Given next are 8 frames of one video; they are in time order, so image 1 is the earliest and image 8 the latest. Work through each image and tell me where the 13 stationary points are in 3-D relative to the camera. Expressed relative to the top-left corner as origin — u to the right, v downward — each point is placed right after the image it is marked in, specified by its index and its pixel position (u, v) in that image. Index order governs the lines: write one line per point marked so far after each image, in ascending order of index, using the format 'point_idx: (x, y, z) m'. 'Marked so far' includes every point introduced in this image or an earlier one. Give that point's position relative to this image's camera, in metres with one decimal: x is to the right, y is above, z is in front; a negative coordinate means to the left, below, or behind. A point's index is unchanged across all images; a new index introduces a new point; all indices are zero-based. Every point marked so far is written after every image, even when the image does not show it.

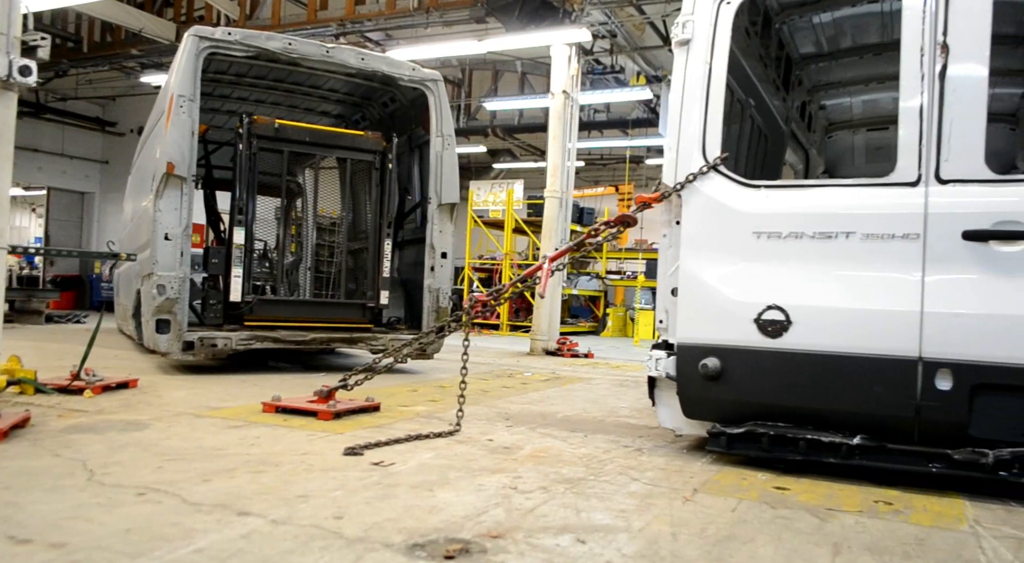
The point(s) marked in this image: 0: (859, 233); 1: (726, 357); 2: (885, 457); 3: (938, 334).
0: (+1.4, +0.2, +3.1) m
1: (+0.9, -0.3, +3.2) m
2: (+1.5, -0.7, +2.9) m
3: (+1.7, -0.2, +2.9) m
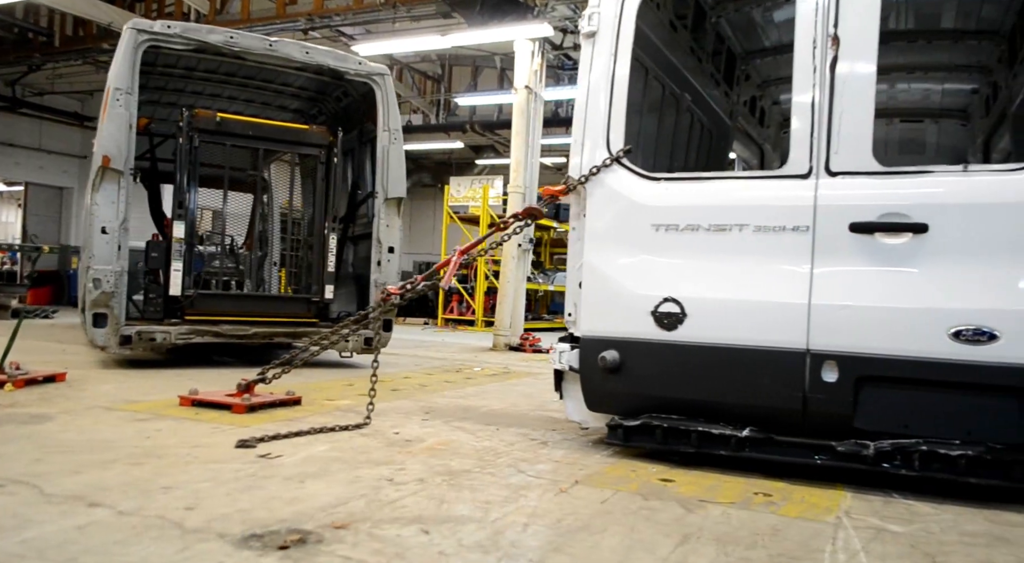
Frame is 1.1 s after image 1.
0: (+1.0, +0.2, +3.1) m
1: (+0.5, -0.3, +3.2) m
2: (+1.0, -0.7, +2.9) m
3: (+1.2, -0.2, +2.9) m
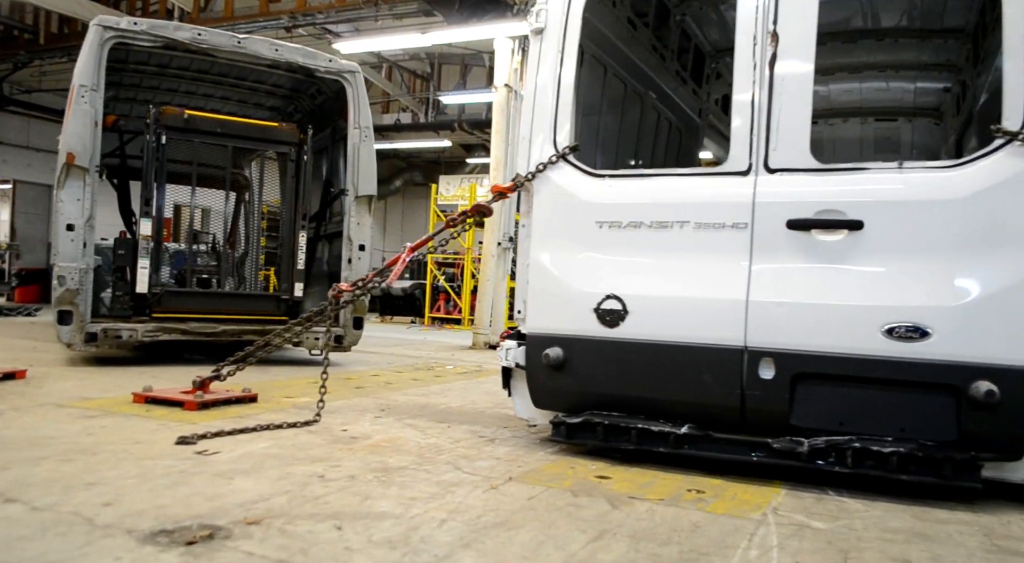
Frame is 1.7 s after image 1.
0: (+0.7, +0.2, +3.0) m
1: (+0.2, -0.3, +3.2) m
2: (+0.8, -0.7, +2.9) m
3: (+1.0, -0.2, +2.9) m
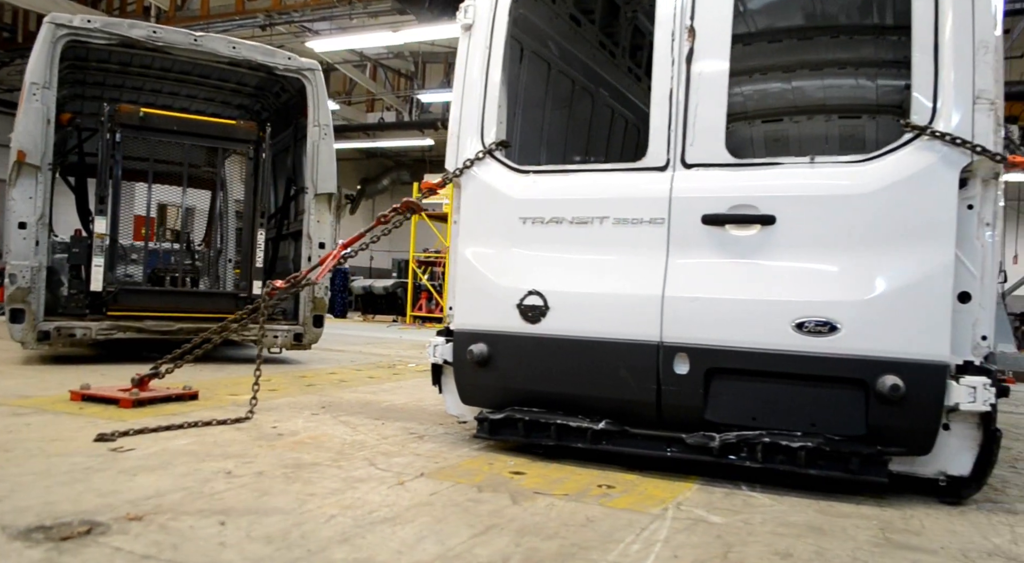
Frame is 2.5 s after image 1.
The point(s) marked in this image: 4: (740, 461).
0: (+0.4, +0.3, +3.0) m
1: (-0.1, -0.3, +3.2) m
2: (+0.5, -0.6, +2.9) m
3: (+0.6, -0.2, +2.9) m
4: (+0.9, -0.7, +2.7) m
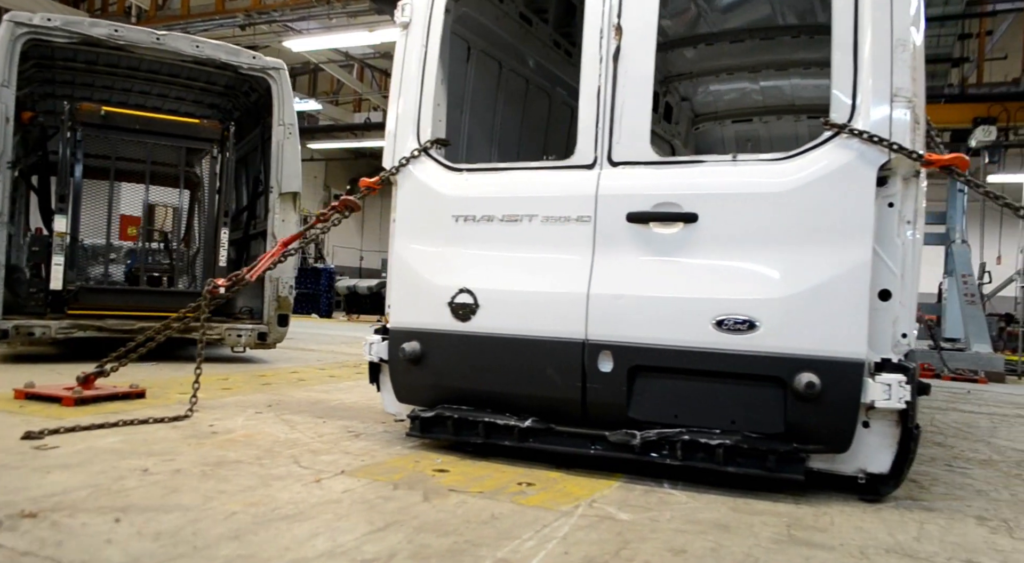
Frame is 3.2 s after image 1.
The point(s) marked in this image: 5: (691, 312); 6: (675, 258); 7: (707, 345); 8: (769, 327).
0: (+0.1, +0.3, +3.0) m
1: (-0.4, -0.3, +3.2) m
2: (+0.2, -0.6, +2.9) m
3: (+0.4, -0.1, +2.9) m
4: (+0.6, -0.7, +2.7) m
5: (+0.7, -0.1, +2.7) m
6: (+0.6, +0.1, +2.8) m
7: (+0.7, -0.2, +2.7) m
8: (+0.9, -0.2, +2.6) m
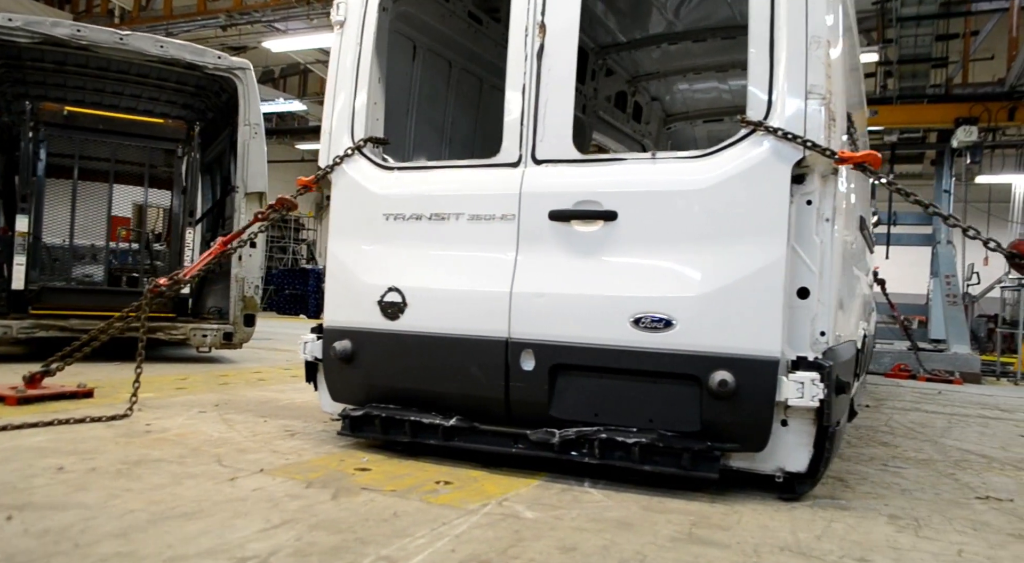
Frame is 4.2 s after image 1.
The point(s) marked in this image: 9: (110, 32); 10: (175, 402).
0: (-0.2, +0.3, +3.0) m
1: (-0.7, -0.3, +3.2) m
2: (-0.1, -0.6, +2.9) m
3: (0.0, -0.1, +2.9) m
4: (+0.3, -0.7, +2.7) m
5: (+0.4, -0.1, +2.7) m
6: (+0.3, +0.1, +2.8) m
7: (+0.4, -0.2, +2.7) m
8: (+0.6, -0.2, +2.6) m
9: (-3.3, +2.0, +6.0) m
10: (-1.9, -0.7, +4.2) m
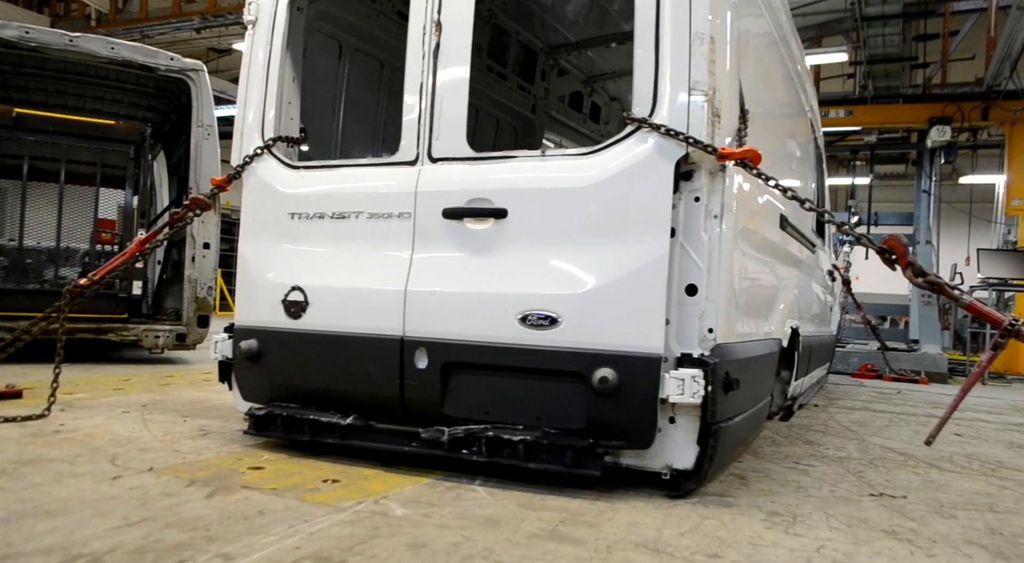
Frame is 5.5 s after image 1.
0: (-0.6, +0.3, +3.0) m
1: (-1.1, -0.3, +3.2) m
2: (-0.5, -0.6, +2.9) m
3: (-0.4, -0.1, +2.9) m
4: (-0.2, -0.6, +2.7) m
5: (-0.1, -0.1, +2.7) m
6: (-0.1, +0.1, +2.8) m
7: (0.0, -0.2, +2.7) m
8: (+0.2, -0.1, +2.6) m
9: (-3.7, +2.0, +6.0) m
10: (-2.4, -0.7, +4.2) m
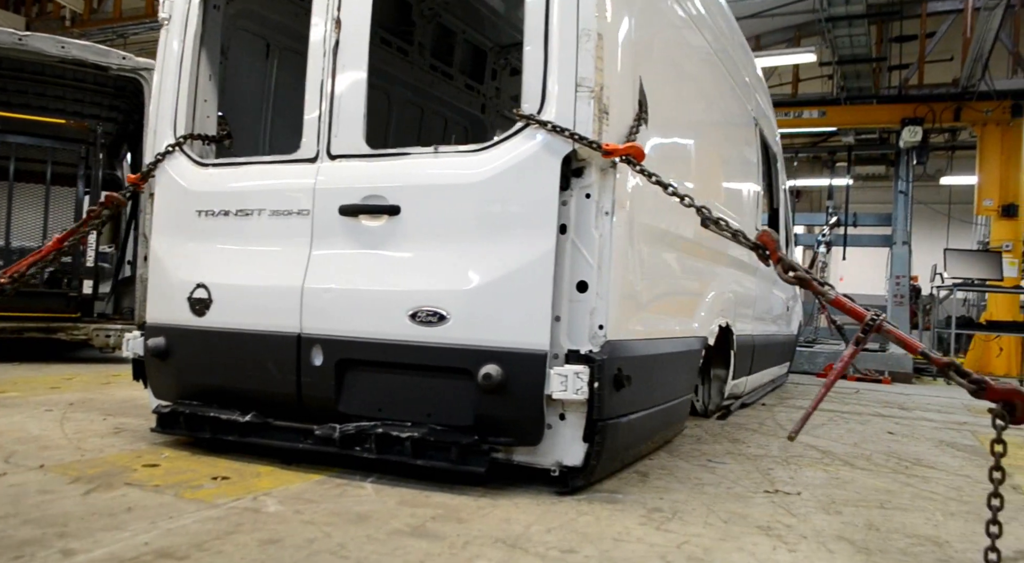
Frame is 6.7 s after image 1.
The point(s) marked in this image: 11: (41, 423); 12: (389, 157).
0: (-1.0, +0.3, +3.0) m
1: (-1.5, -0.2, +3.2) m
2: (-1.0, -0.6, +2.9) m
3: (-0.8, -0.1, +2.9) m
4: (-0.6, -0.6, +2.7) m
5: (-0.5, -0.1, +2.7) m
6: (-0.5, +0.1, +2.8) m
7: (-0.4, -0.2, +2.7) m
8: (-0.2, -0.1, +2.6) m
9: (-4.1, +2.0, +6.0) m
10: (-2.8, -0.7, +4.2) m
11: (-2.3, -0.7, +3.6) m
12: (-0.5, +0.5, +2.8) m
